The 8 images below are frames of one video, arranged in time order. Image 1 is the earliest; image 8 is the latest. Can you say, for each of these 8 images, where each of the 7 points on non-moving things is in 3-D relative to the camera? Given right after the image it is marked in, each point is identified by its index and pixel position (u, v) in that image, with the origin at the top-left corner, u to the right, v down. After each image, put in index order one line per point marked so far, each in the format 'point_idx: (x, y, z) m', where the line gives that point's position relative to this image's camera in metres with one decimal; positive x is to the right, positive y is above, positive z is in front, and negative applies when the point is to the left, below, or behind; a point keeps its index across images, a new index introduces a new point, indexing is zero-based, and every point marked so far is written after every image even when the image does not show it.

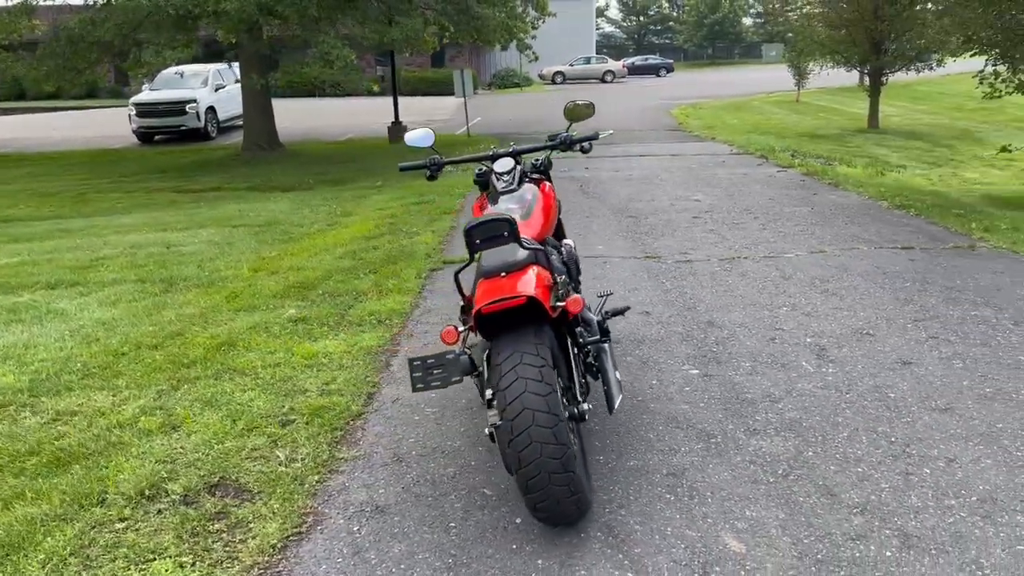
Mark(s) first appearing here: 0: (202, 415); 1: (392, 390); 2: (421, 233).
0: (-1.5, -0.6, +4.3) m
1: (-0.6, -0.5, +4.5) m
2: (-0.9, +0.6, +9.1) m
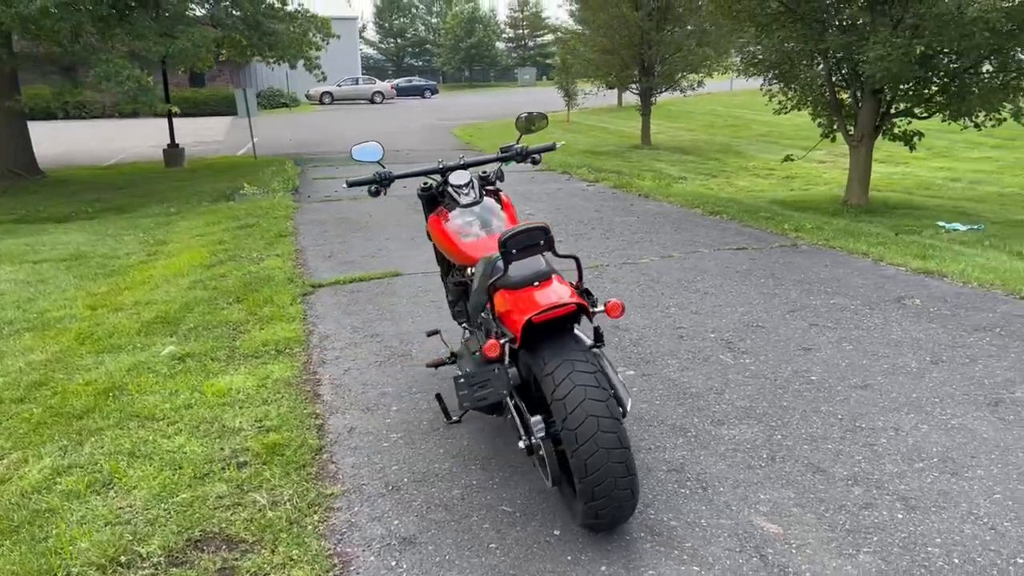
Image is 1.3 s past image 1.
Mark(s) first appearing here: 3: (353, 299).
0: (-1.7, -0.8, +3.8) m
1: (-0.8, -0.6, +4.2) m
2: (-2.4, +0.3, +8.6) m
3: (-1.2, -0.1, +6.7) m
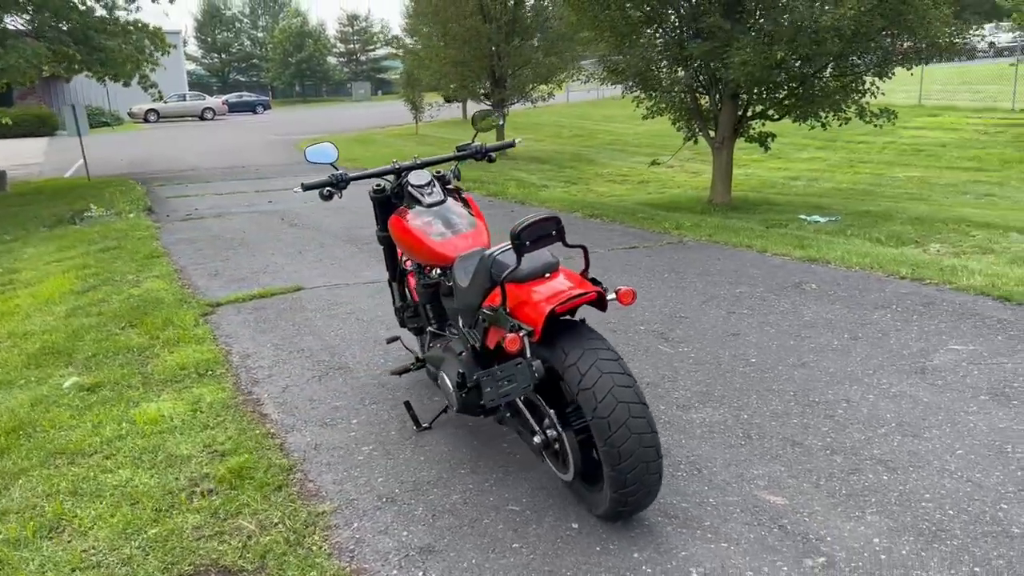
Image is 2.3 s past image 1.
0: (-1.7, -0.9, +3.5) m
1: (-1.0, -0.7, +4.0) m
2: (-3.4, +0.1, +8.1) m
3: (-1.8, -0.2, +6.4) m
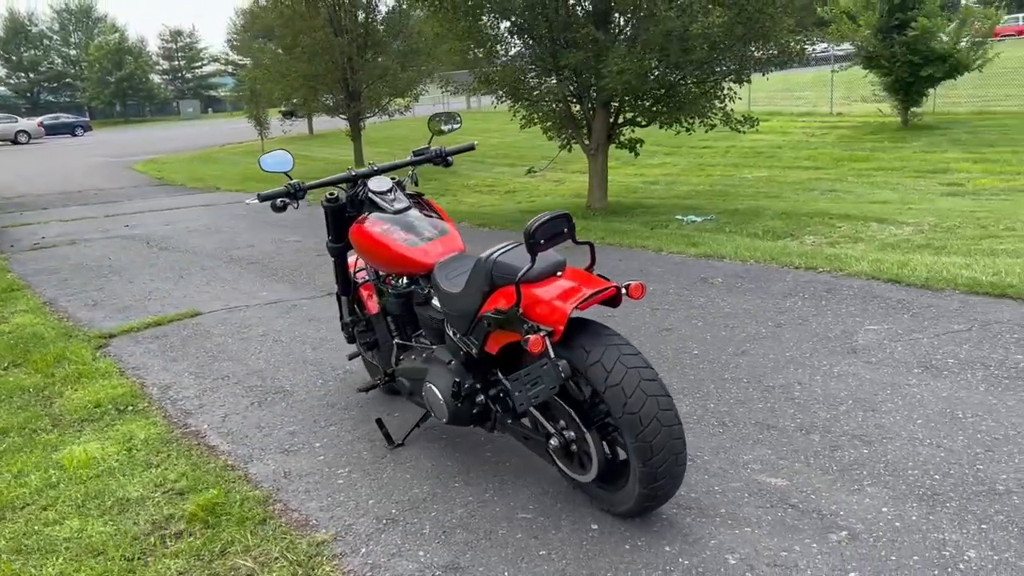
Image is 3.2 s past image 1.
0: (-1.7, -1.0, +3.1) m
1: (-1.1, -0.8, +3.8) m
2: (-4.2, -0.2, +7.3) m
3: (-2.4, -0.4, +6.0) m
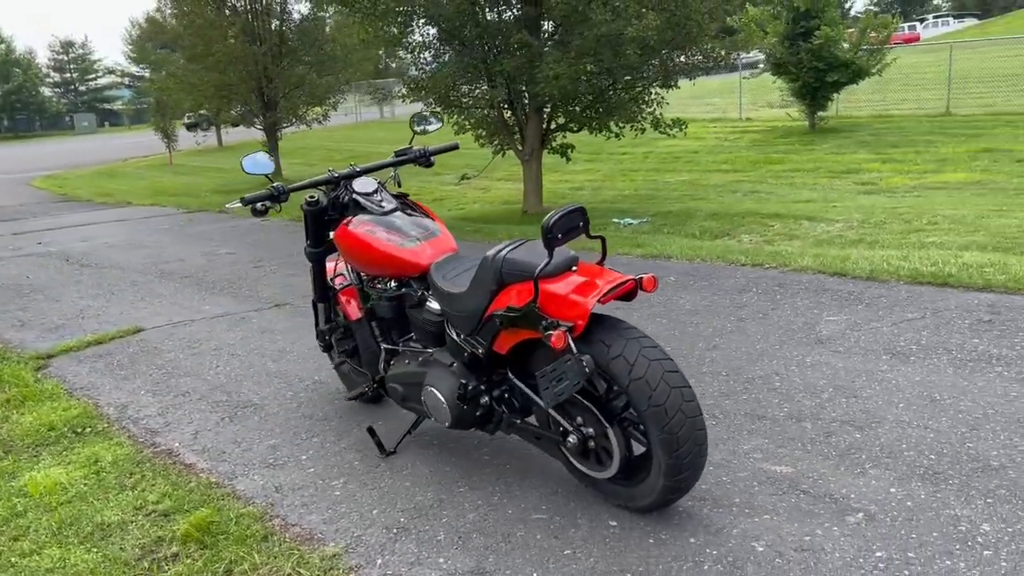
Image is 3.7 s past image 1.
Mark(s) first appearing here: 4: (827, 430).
0: (-1.6, -1.0, +2.9) m
1: (-1.1, -0.8, +3.6) m
2: (-4.6, -0.4, +6.8) m
3: (-2.6, -0.5, +5.7) m
4: (+1.3, -0.6, +3.6) m
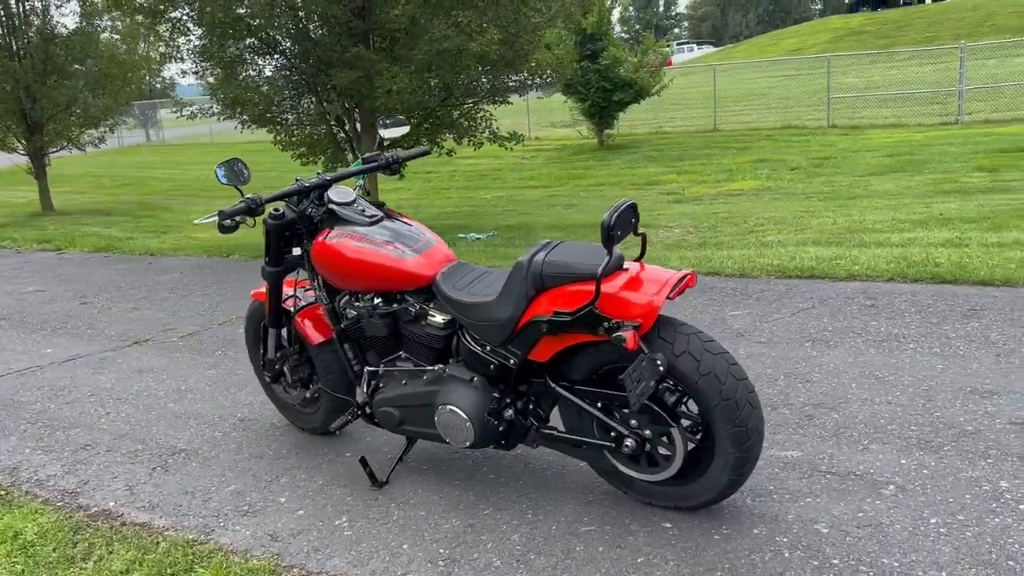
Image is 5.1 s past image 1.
0: (-1.3, -1.1, +2.3) m
1: (-1.0, -0.9, +3.2) m
2: (-5.2, -0.8, +5.4) m
3: (-3.0, -0.7, +4.8) m
4: (+1.3, -0.6, +3.8) m
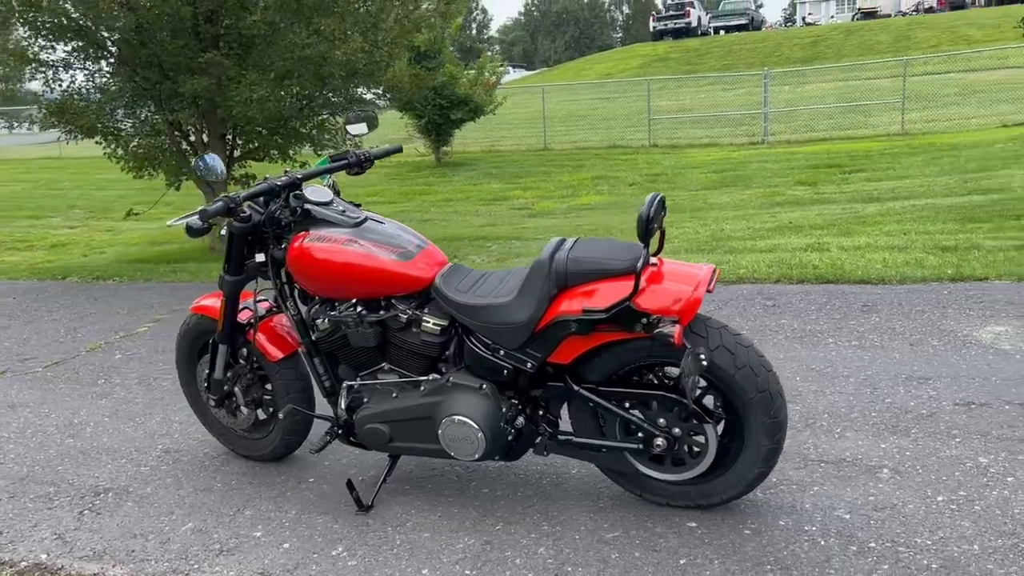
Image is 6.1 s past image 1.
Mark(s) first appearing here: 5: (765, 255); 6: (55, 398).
0: (-1.1, -1.1, +1.9) m
1: (-0.9, -0.9, +2.8) m
2: (-5.5, -1.0, +4.1) m
3: (-3.2, -0.8, +4.0) m
4: (+1.1, -0.5, +3.9) m
5: (+2.3, +0.3, +8.0) m
6: (-2.6, -0.6, +4.9) m
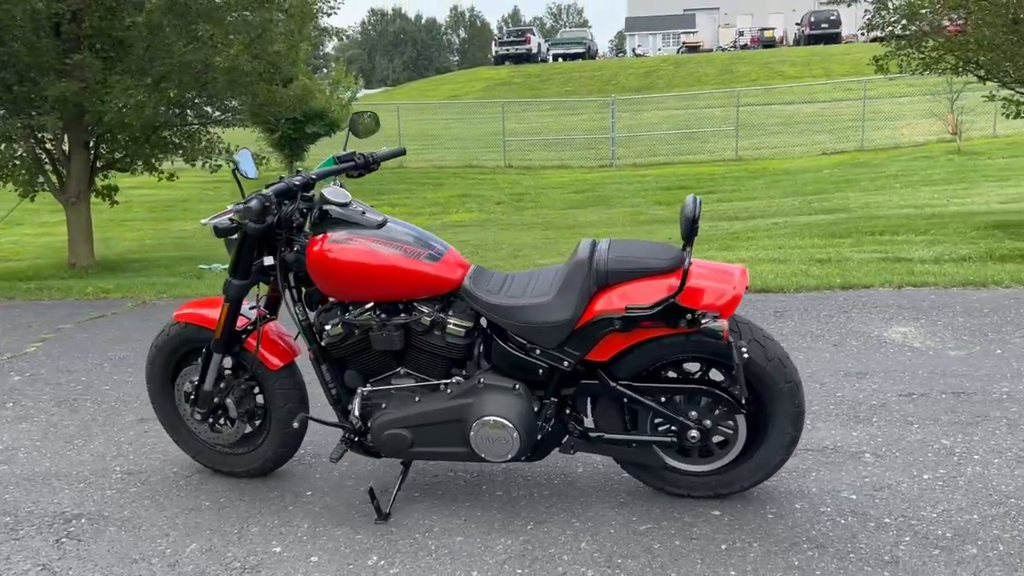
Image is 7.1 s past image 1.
0: (-0.8, -1.1, +1.7) m
1: (-0.8, -0.9, +2.6) m
2: (-5.6, -1.1, +3.1) m
3: (-3.3, -0.9, +3.4) m
4: (+1.1, -0.6, +4.1) m
5: (+1.4, +0.2, +8.4) m
6: (-2.8, -0.7, +4.4) m
